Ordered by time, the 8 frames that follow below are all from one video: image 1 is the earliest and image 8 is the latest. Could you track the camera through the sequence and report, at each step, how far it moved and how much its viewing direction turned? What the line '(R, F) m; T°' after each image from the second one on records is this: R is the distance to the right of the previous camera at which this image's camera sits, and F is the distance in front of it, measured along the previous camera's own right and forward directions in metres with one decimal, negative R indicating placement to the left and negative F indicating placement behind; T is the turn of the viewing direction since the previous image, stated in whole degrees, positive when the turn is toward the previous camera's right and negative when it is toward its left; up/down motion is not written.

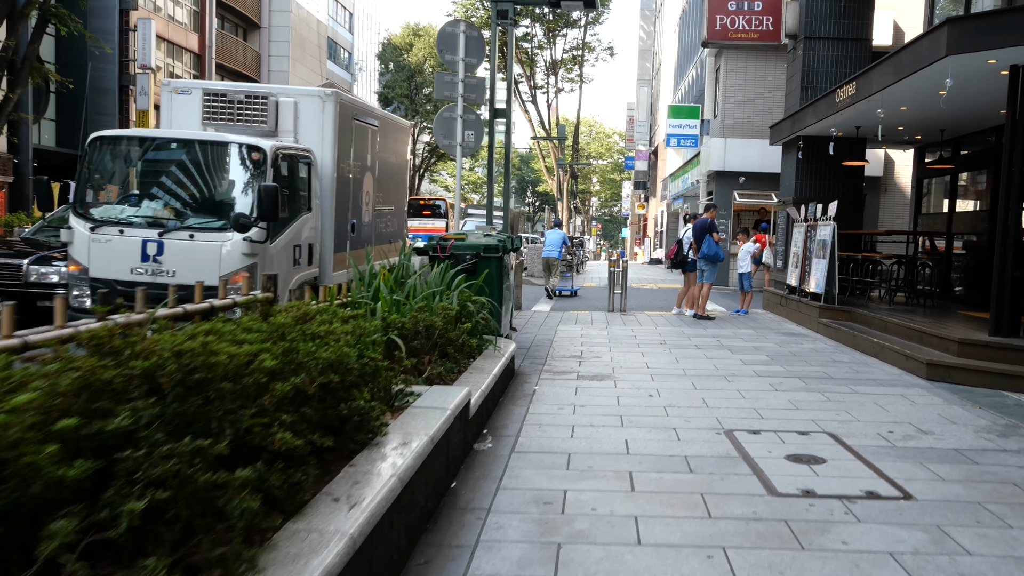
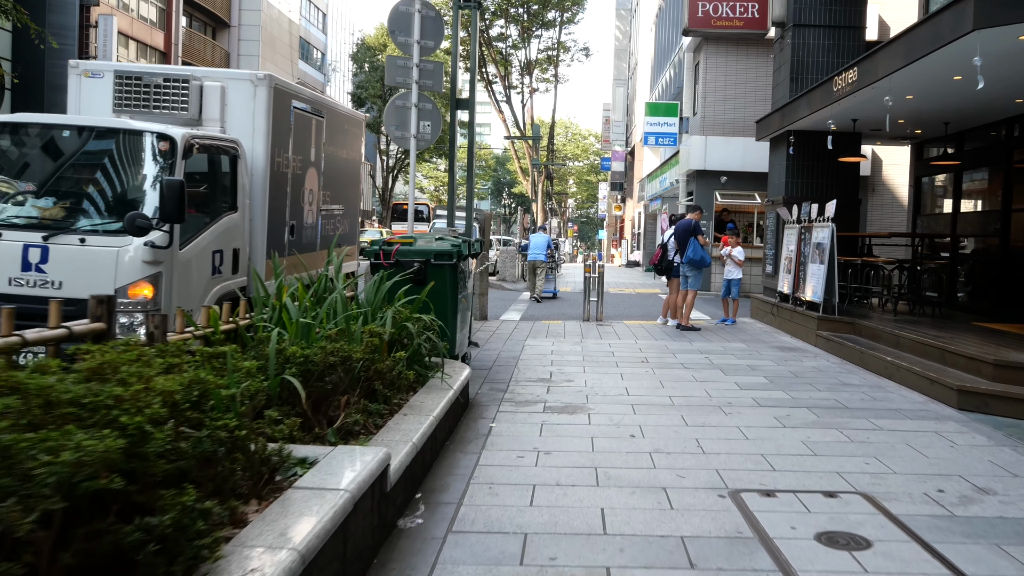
(+0.2, +1.3) m; +2°
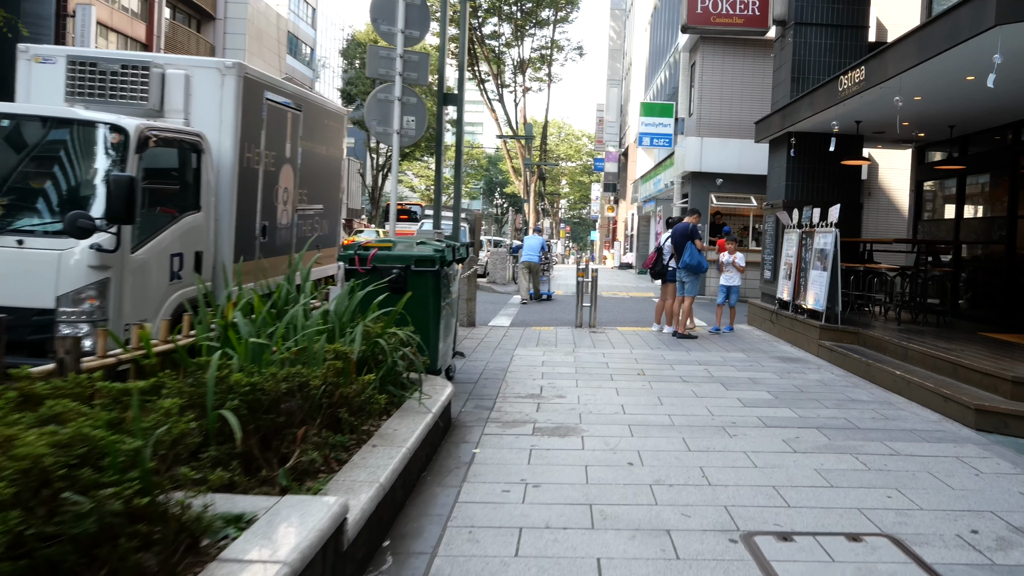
(+0.1, +0.5) m; +1°
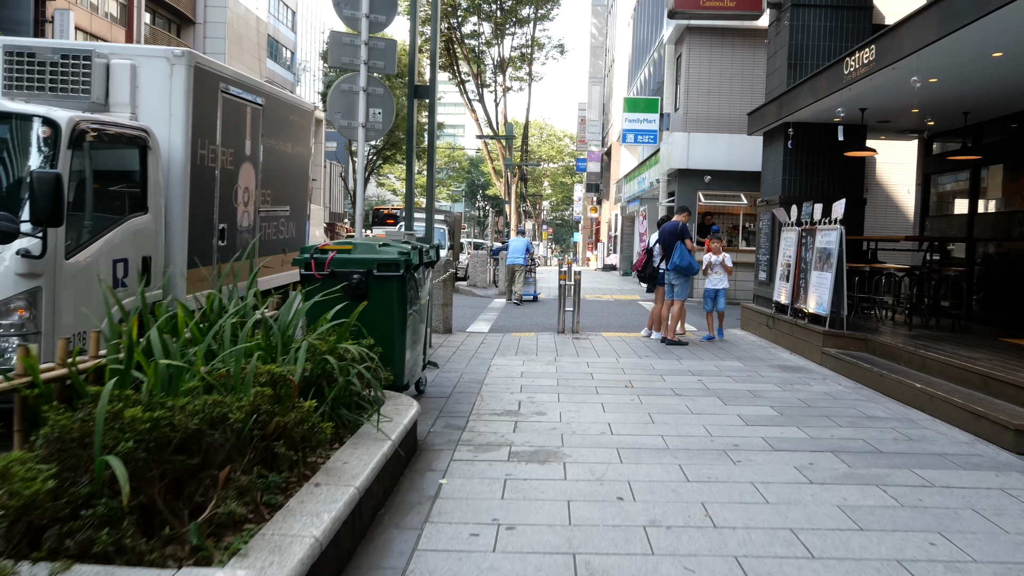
(+0.1, +0.8) m; +1°
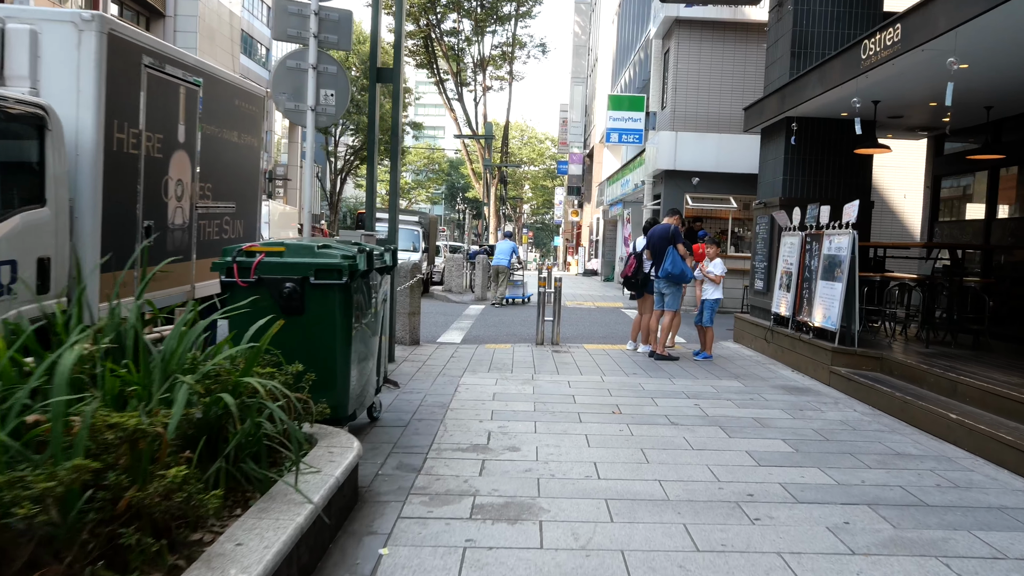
(+0.1, +1.0) m; +2°
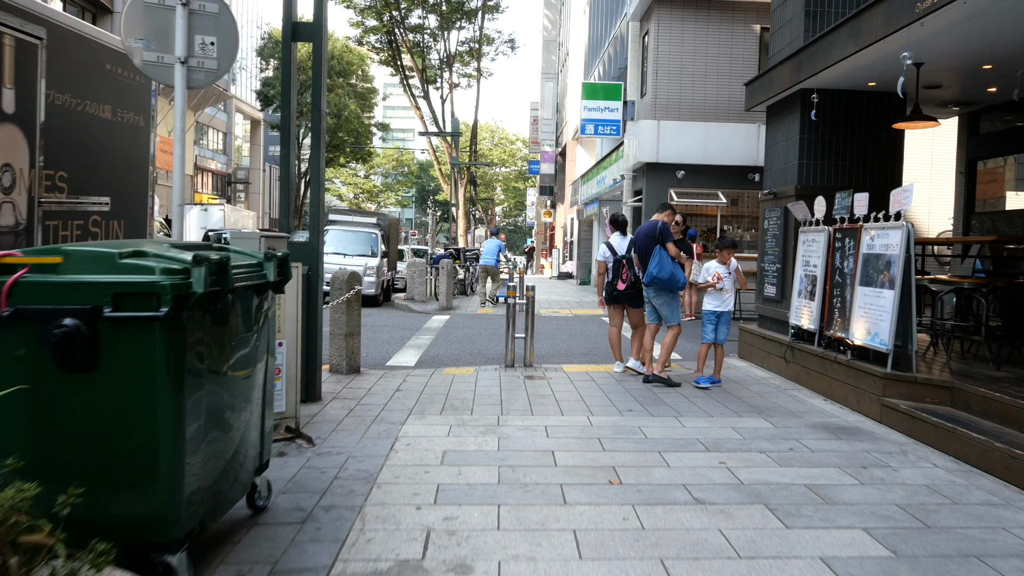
(+0.2, +1.9) m; +2°
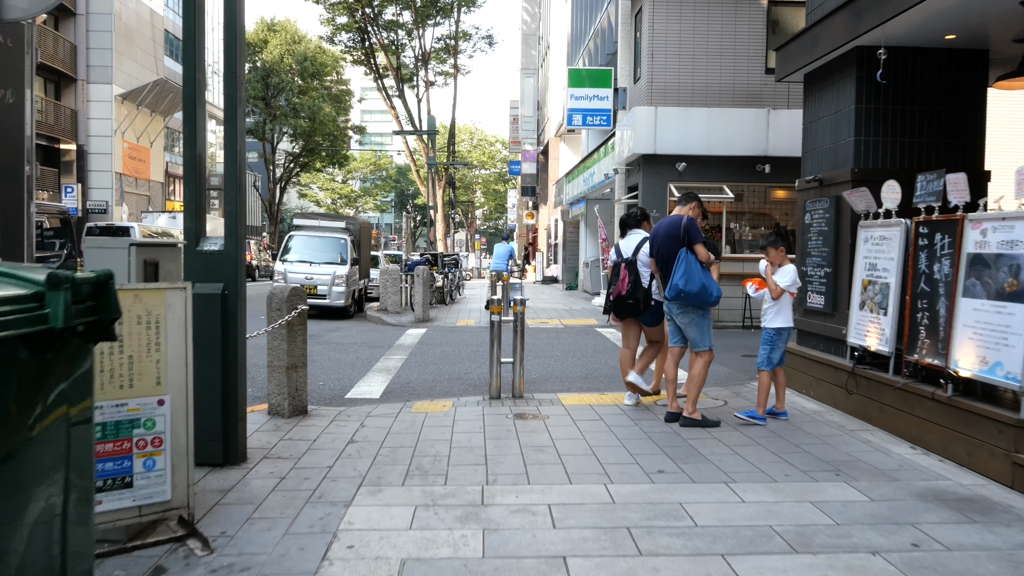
(0.0, +1.8) m; +2°
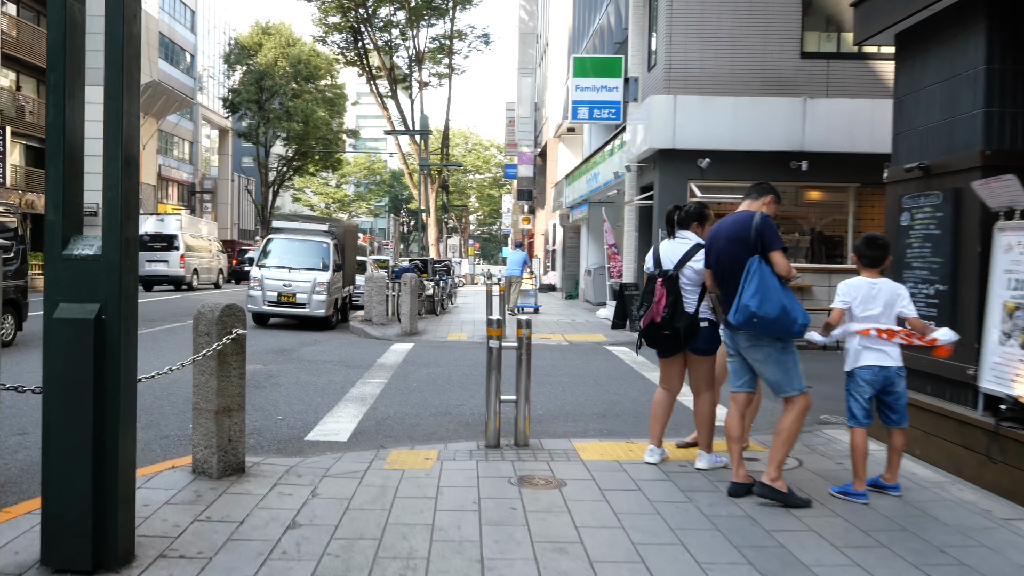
(-0.1, +1.8) m; +1°
